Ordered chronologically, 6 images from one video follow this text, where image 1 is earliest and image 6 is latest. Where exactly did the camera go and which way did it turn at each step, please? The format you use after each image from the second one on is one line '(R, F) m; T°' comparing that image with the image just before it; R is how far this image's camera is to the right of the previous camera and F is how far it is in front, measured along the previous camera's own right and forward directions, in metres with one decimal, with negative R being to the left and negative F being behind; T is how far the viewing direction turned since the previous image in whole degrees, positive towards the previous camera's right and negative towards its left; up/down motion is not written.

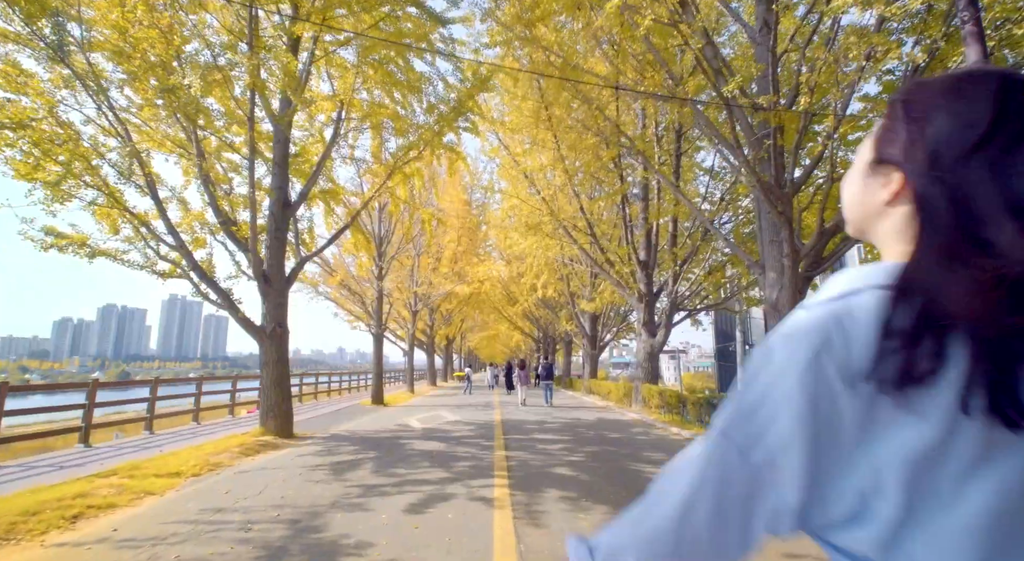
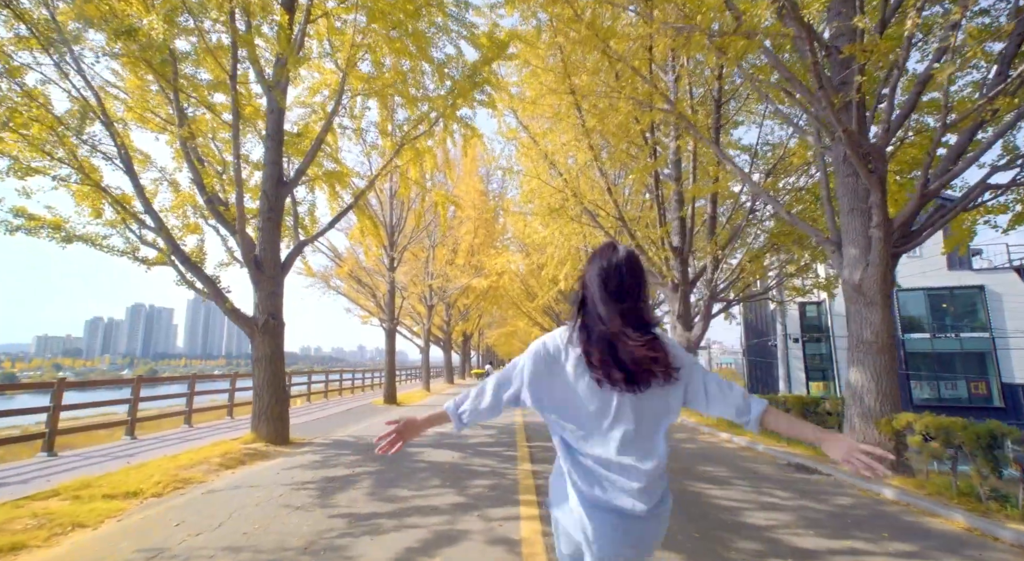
(-0.1, +1.1) m; -2°
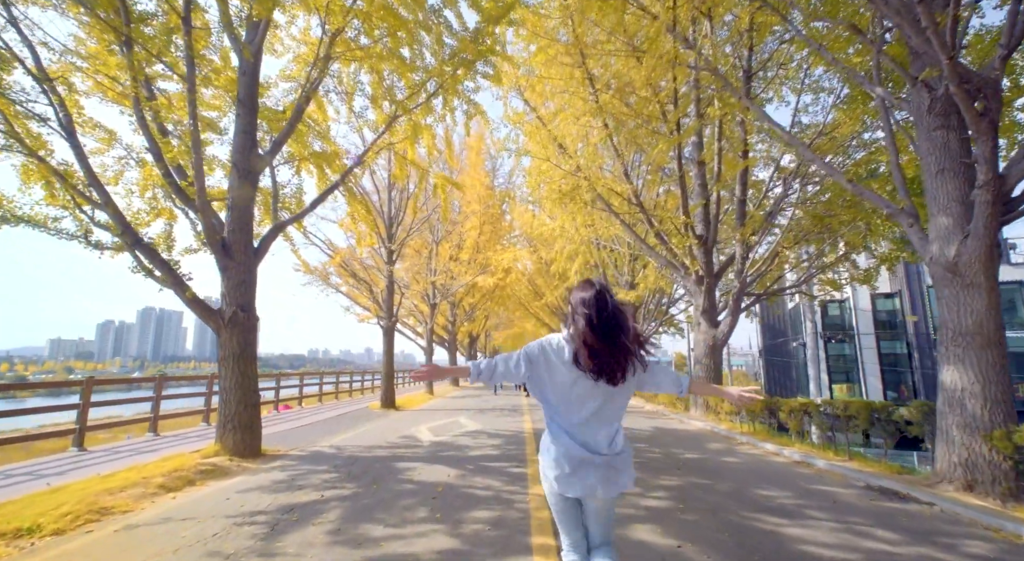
(0.0, +1.1) m; -1°
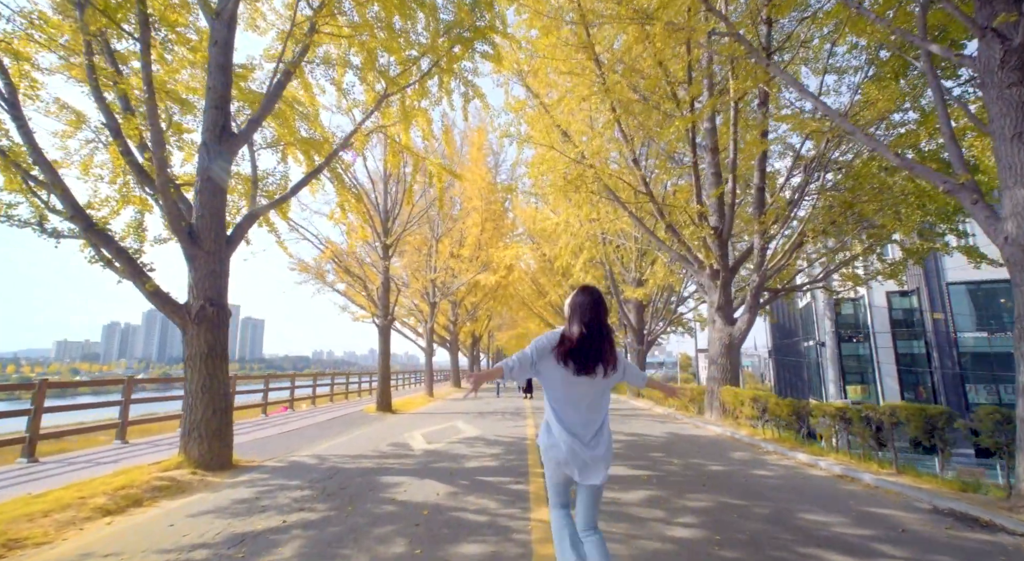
(0.0, +0.7) m; 0°
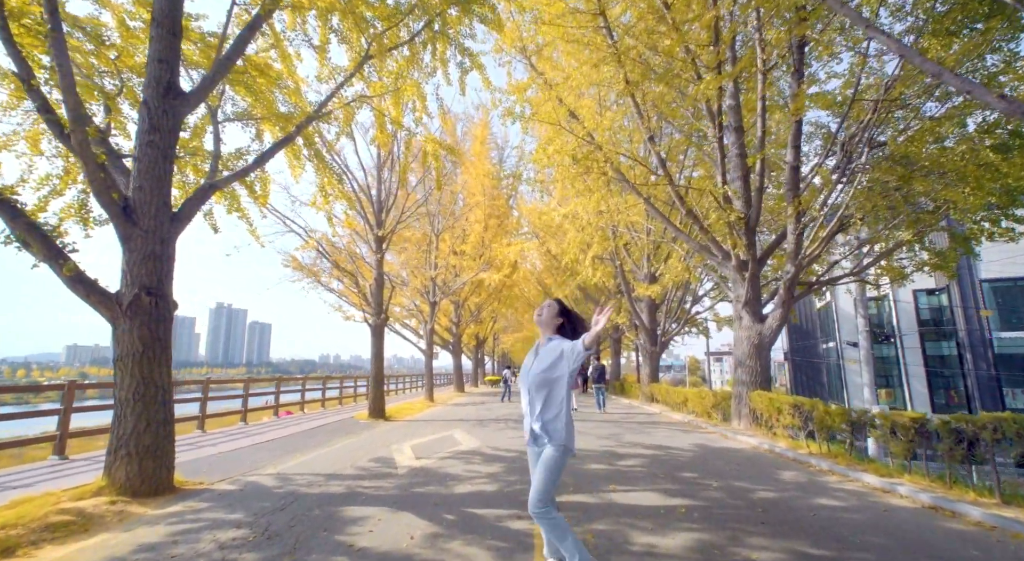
(0.0, +1.1) m; -1°
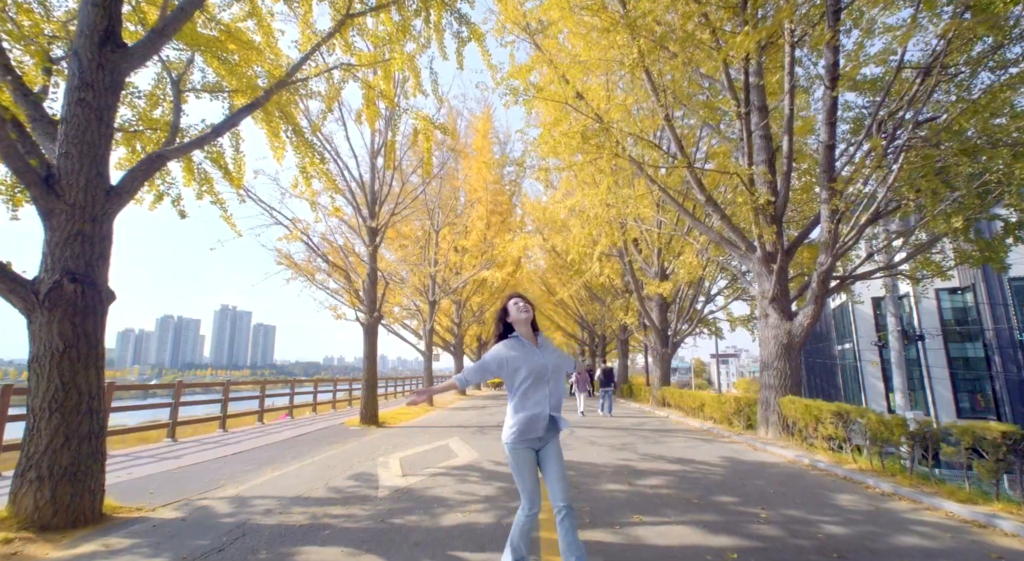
(0.0, +0.9) m; 0°
